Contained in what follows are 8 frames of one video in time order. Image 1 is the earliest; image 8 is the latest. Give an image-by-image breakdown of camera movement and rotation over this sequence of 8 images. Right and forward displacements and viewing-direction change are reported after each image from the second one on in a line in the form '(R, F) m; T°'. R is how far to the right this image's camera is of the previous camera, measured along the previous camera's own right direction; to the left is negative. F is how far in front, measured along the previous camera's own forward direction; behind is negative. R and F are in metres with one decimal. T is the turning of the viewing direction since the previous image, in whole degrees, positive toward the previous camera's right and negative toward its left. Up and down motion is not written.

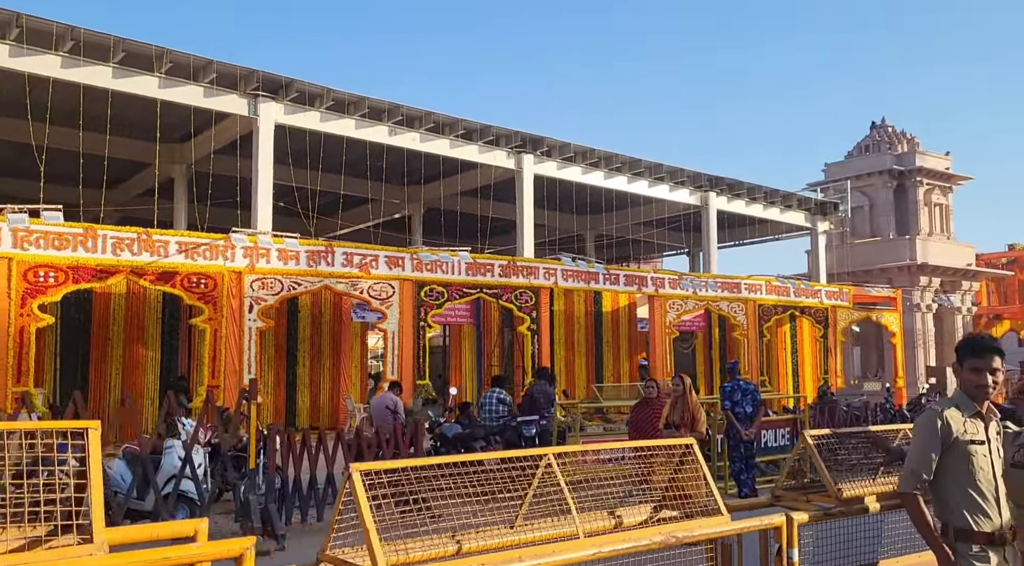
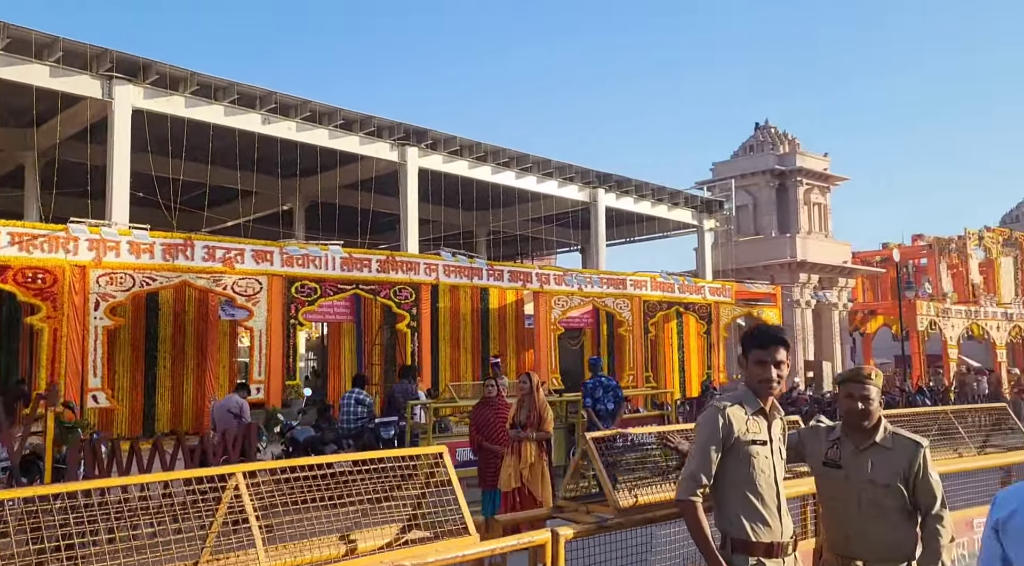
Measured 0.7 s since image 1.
(+0.5, +0.3) m; +5°
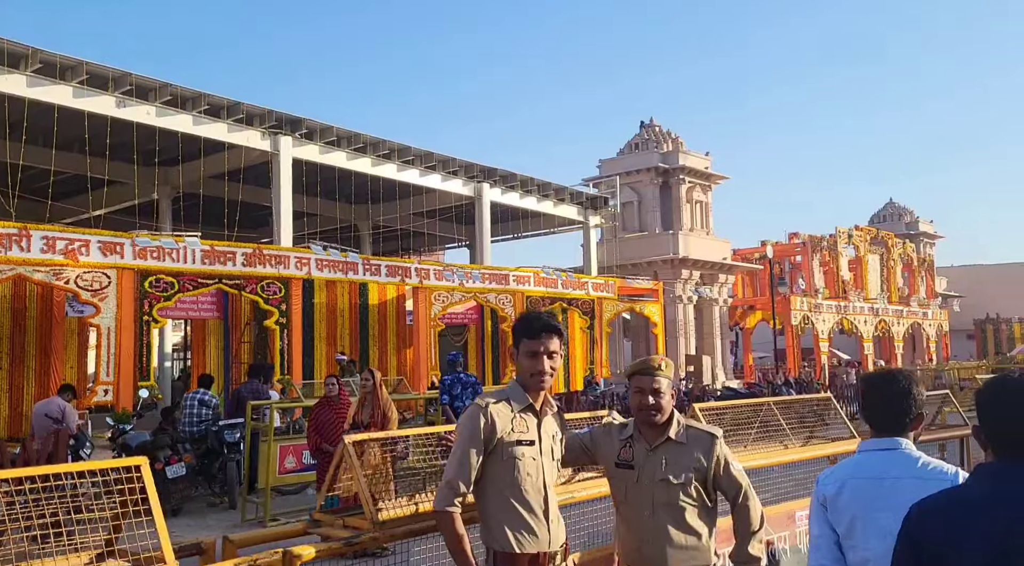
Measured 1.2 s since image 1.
(+0.4, +0.4) m; +6°
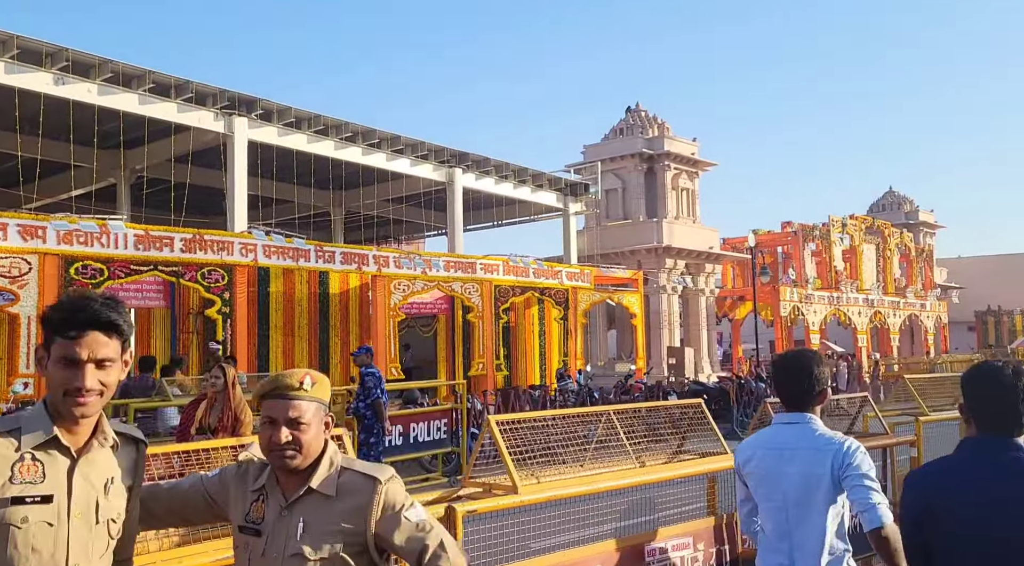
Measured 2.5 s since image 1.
(+0.8, +0.9) m; 0°
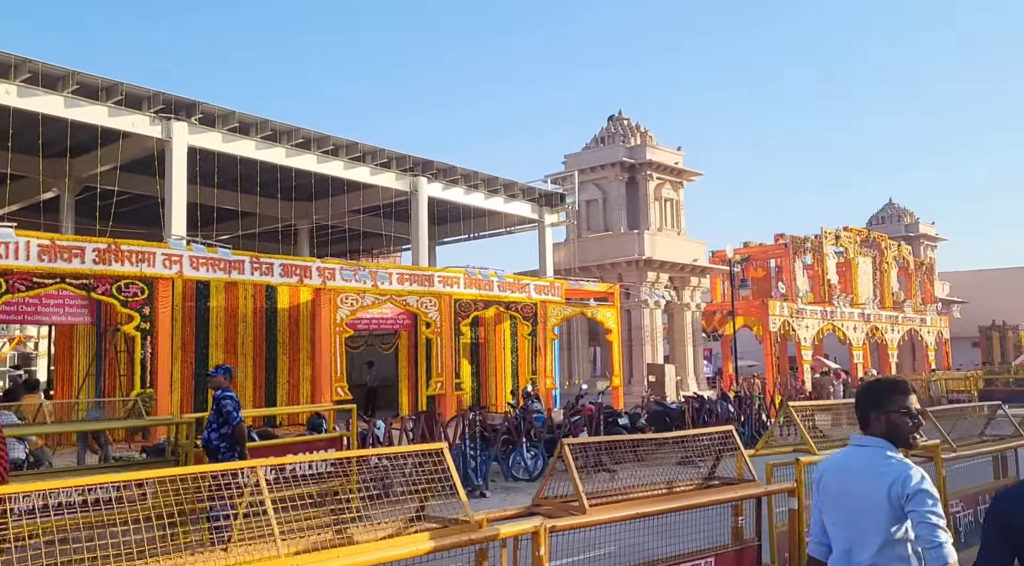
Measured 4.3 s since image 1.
(+1.0, +1.2) m; -1°
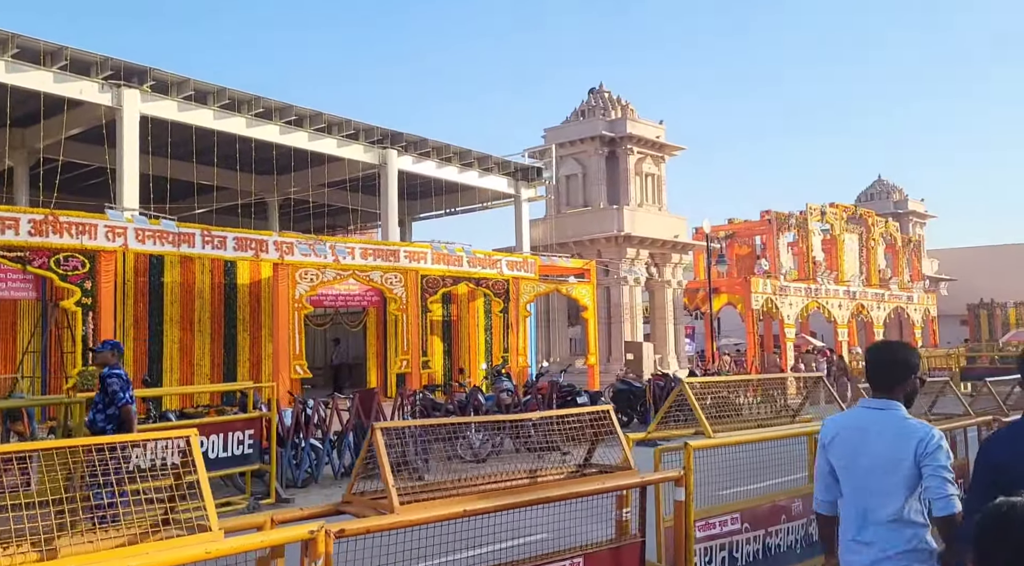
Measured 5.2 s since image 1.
(+0.6, +0.6) m; 0°
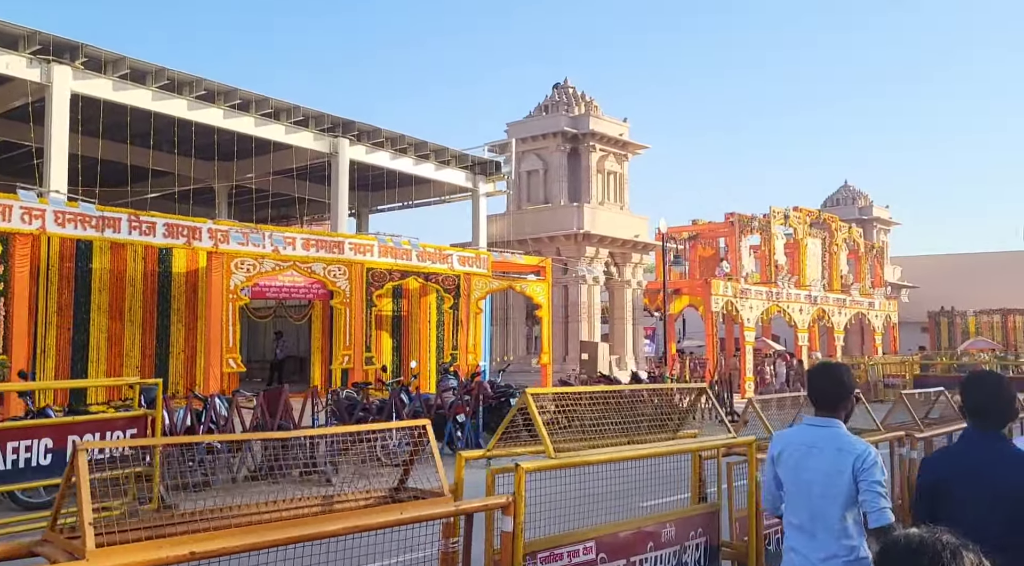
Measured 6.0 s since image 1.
(+0.5, +0.6) m; +1°
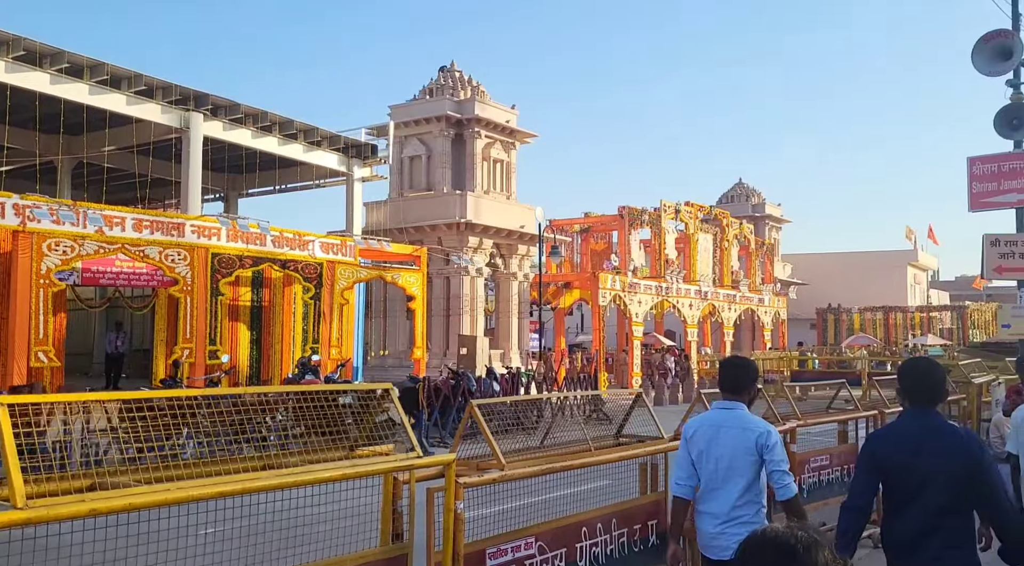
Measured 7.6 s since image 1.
(+1.0, +1.4) m; +5°
